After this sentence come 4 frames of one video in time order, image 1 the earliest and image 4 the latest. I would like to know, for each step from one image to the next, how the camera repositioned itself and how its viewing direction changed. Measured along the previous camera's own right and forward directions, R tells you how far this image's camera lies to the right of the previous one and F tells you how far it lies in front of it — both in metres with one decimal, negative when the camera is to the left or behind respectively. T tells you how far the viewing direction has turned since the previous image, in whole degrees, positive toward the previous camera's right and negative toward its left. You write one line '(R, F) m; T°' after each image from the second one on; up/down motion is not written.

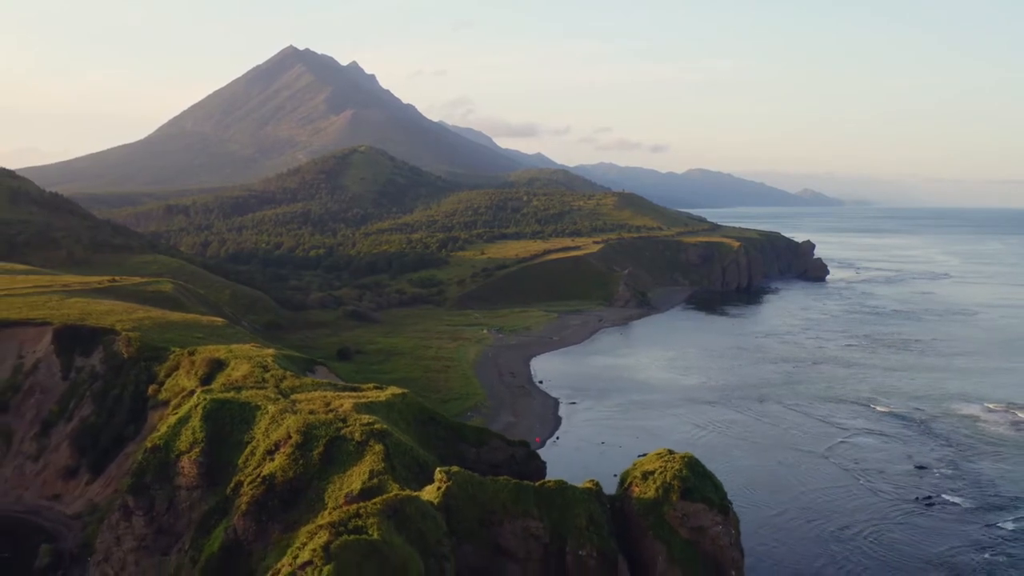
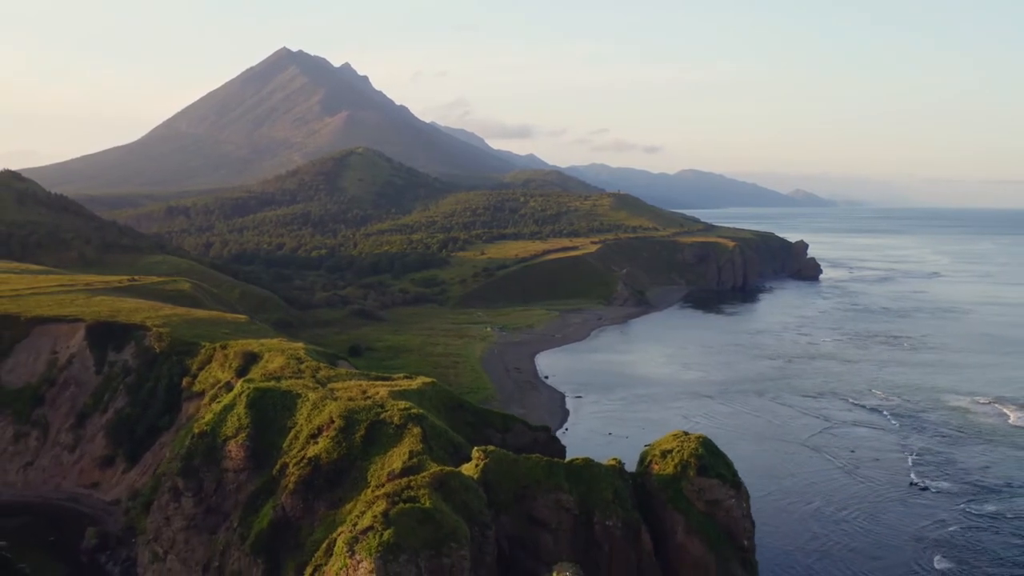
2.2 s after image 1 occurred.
(-1.2, -2.0) m; +1°
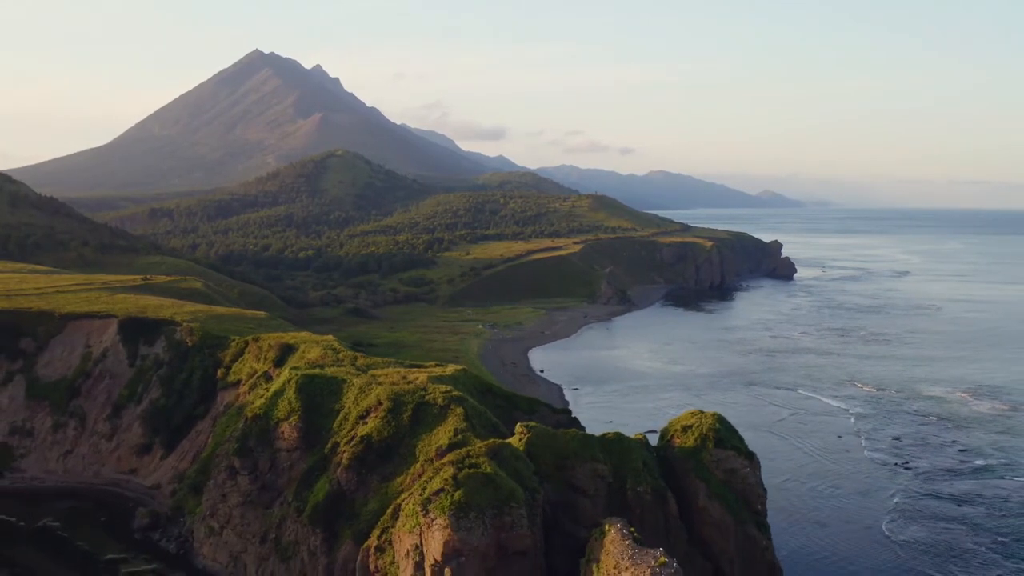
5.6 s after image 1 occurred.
(-2.3, -2.8) m; +2°
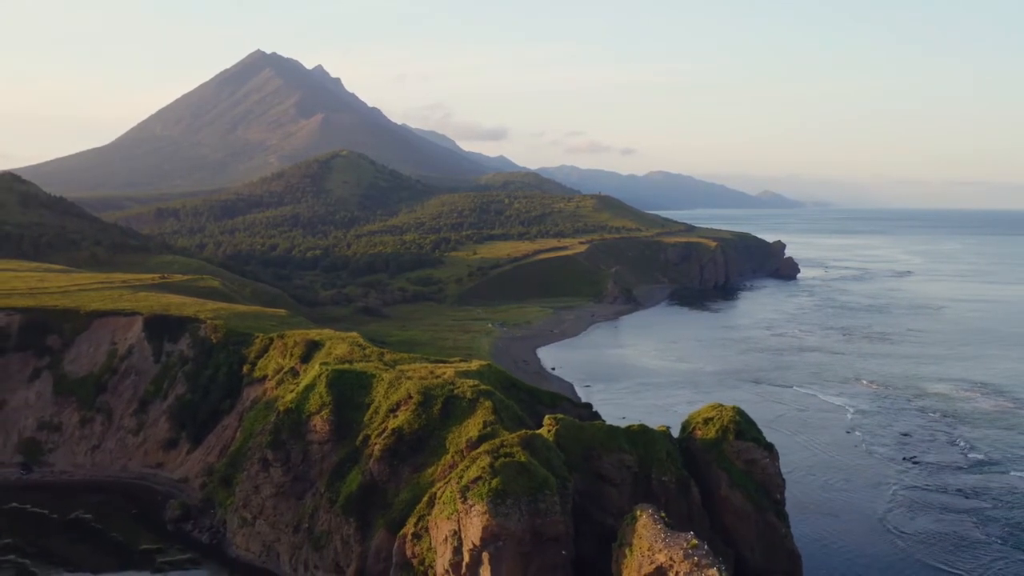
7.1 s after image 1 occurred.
(-1.0, -0.9) m; 0°
